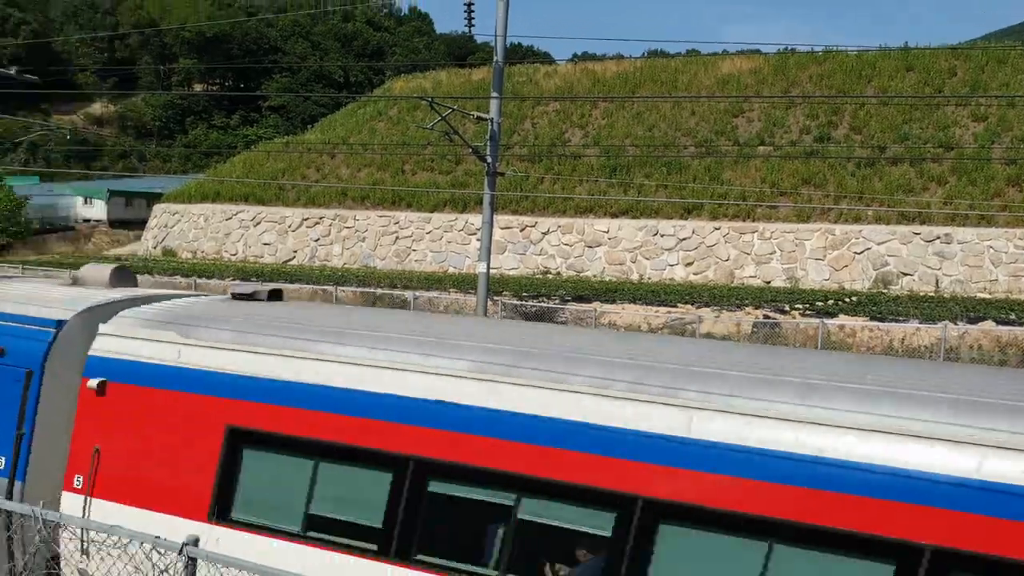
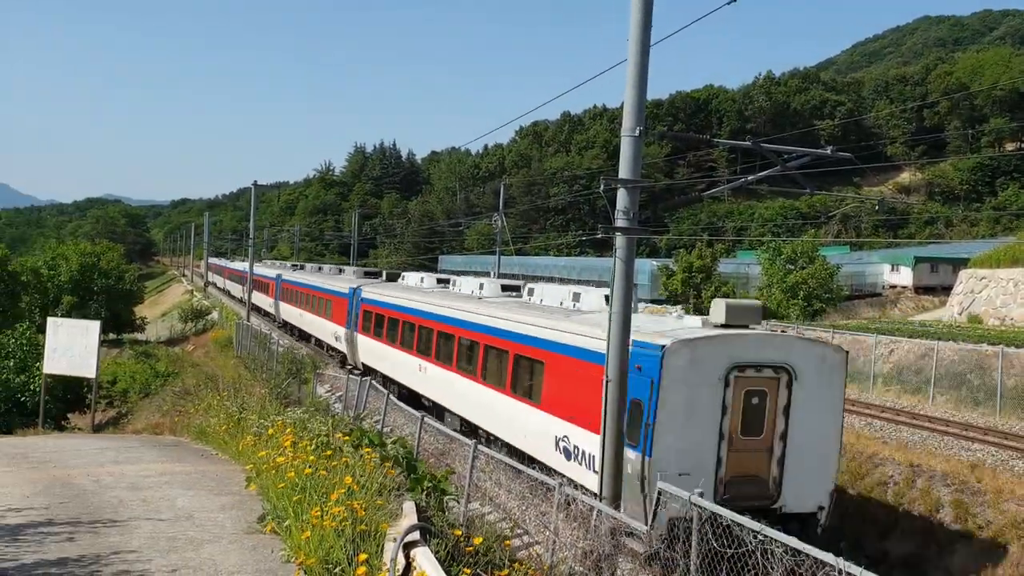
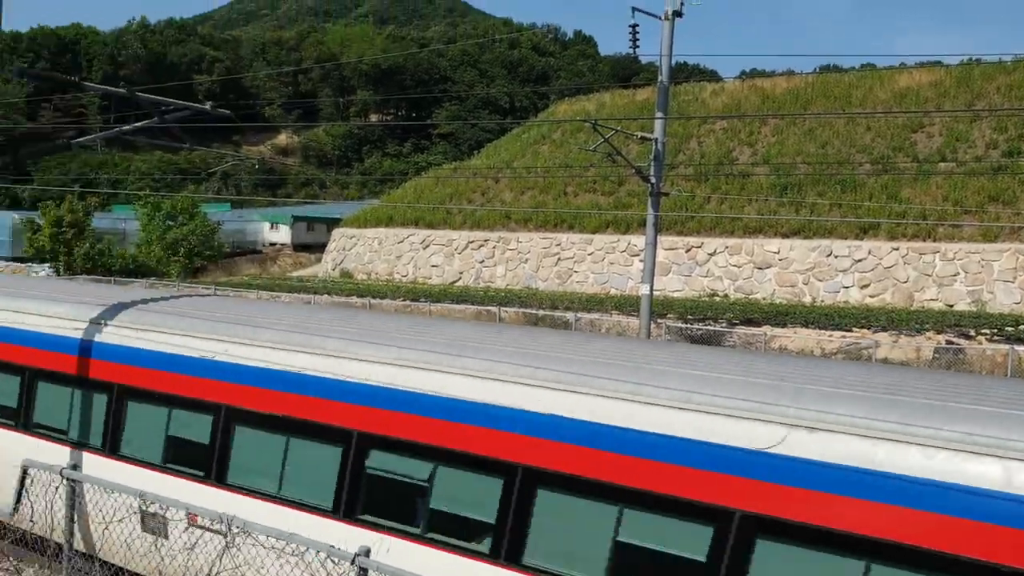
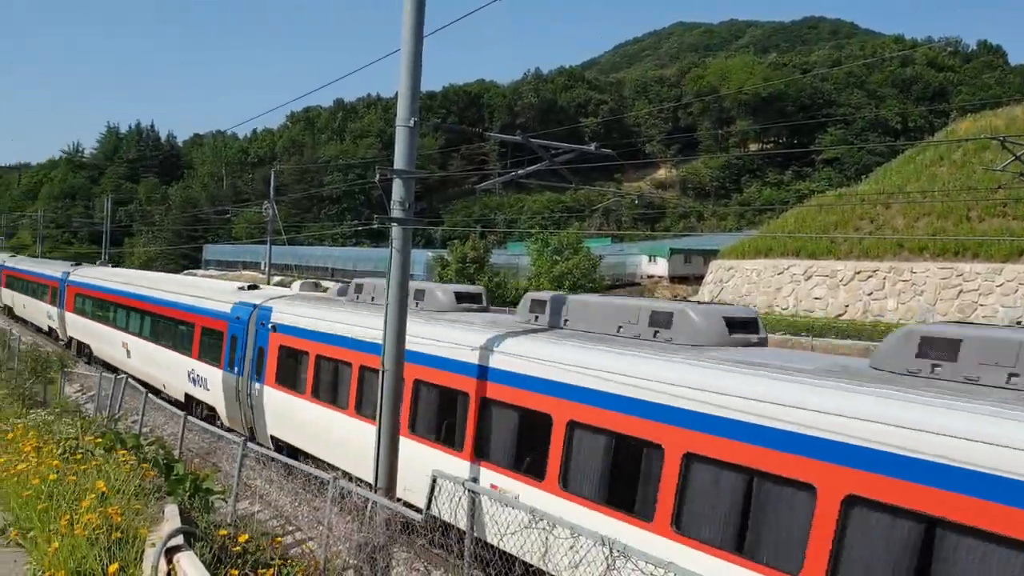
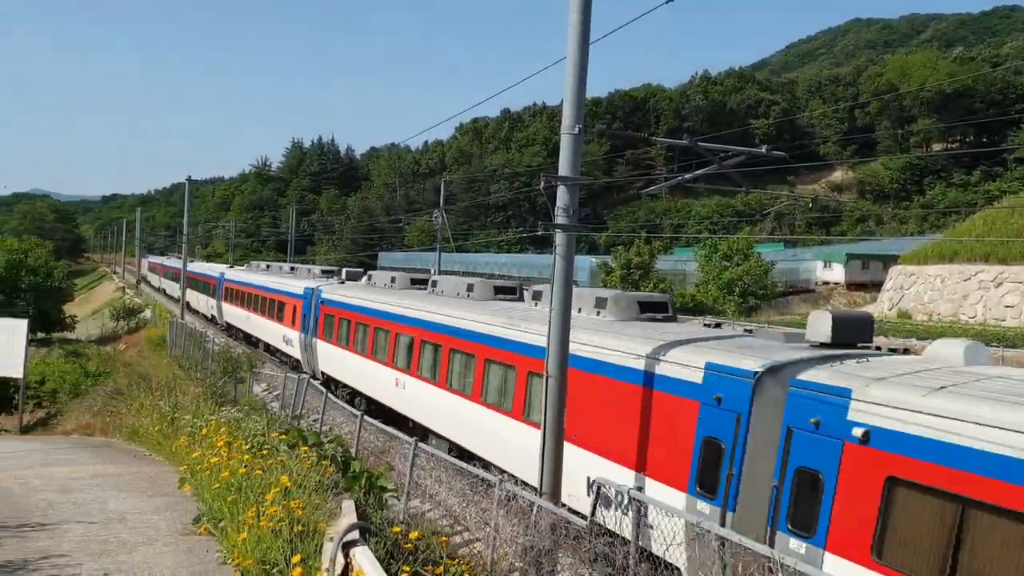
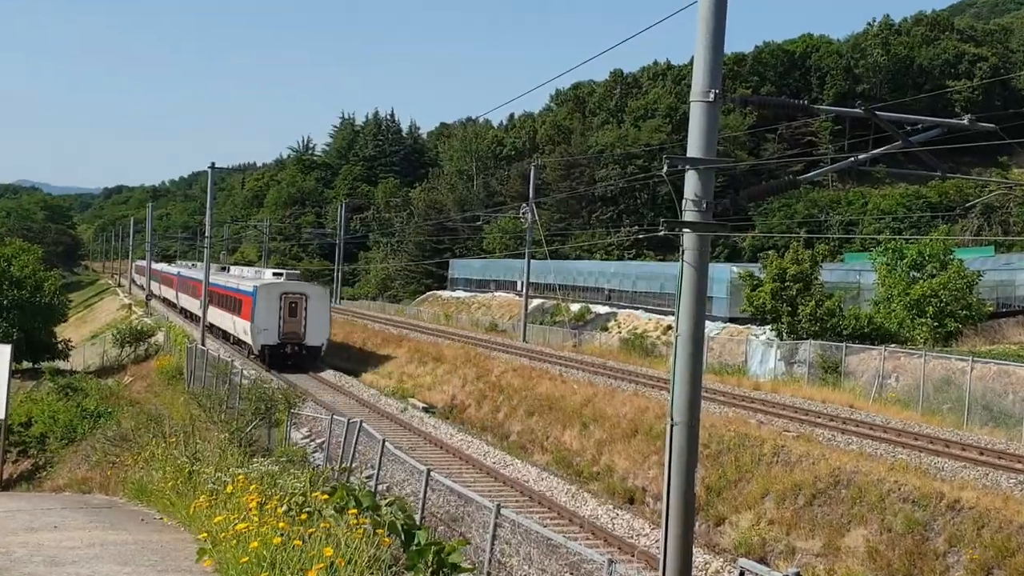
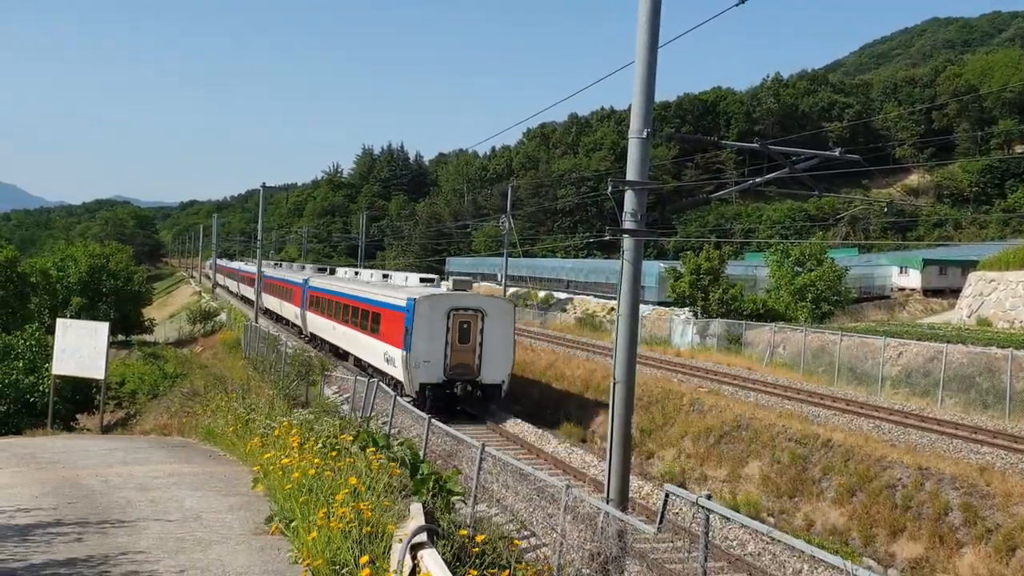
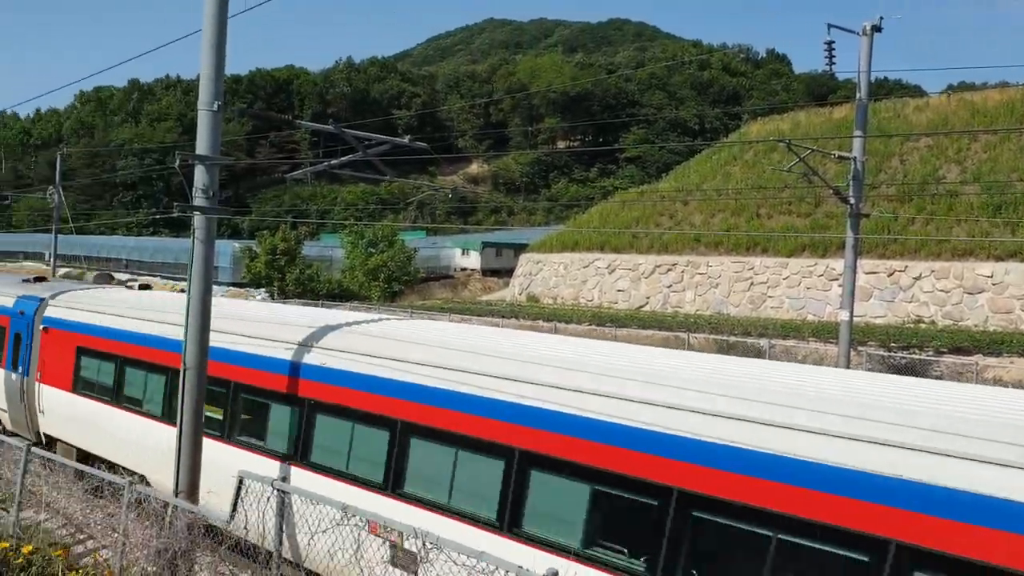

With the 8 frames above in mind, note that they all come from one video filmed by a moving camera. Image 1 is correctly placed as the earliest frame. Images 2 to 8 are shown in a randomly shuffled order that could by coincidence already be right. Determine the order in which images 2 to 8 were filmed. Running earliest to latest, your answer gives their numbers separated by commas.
3, 8, 4, 5, 2, 7, 6
